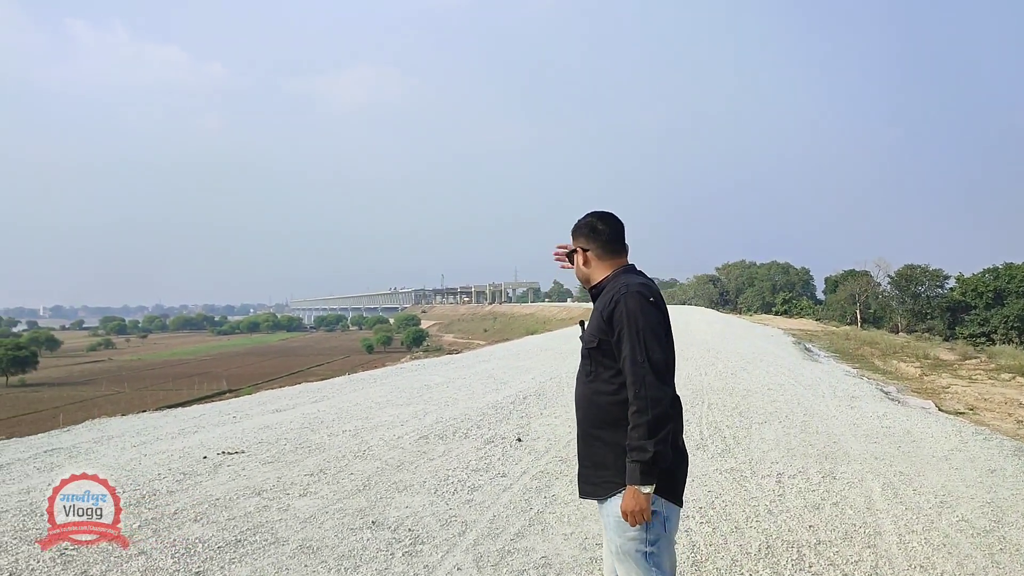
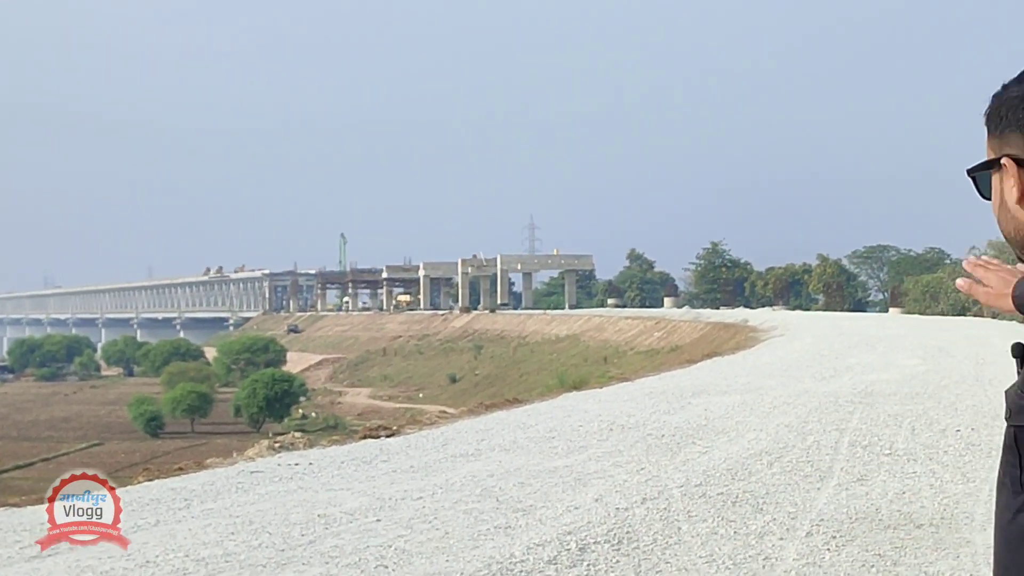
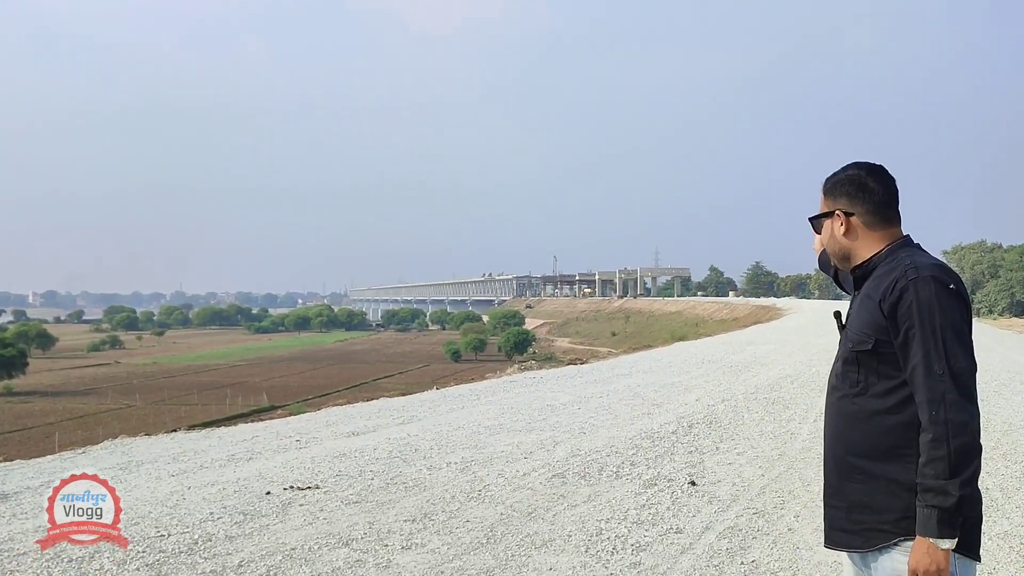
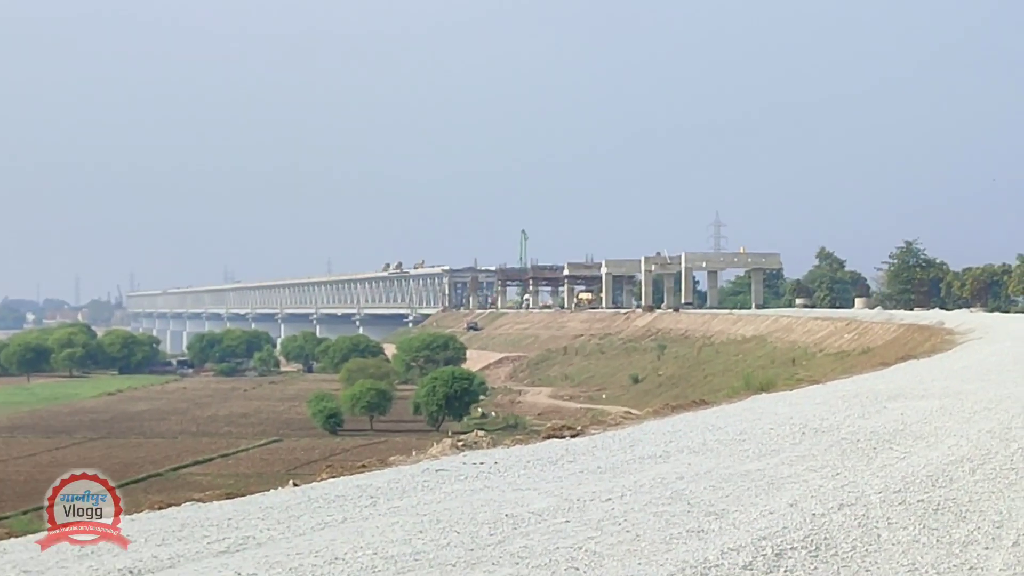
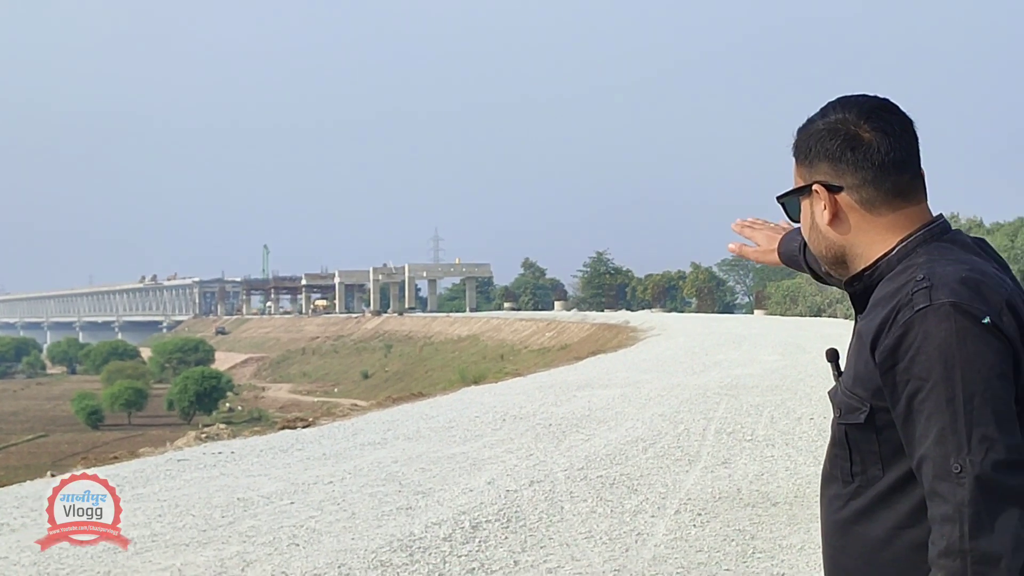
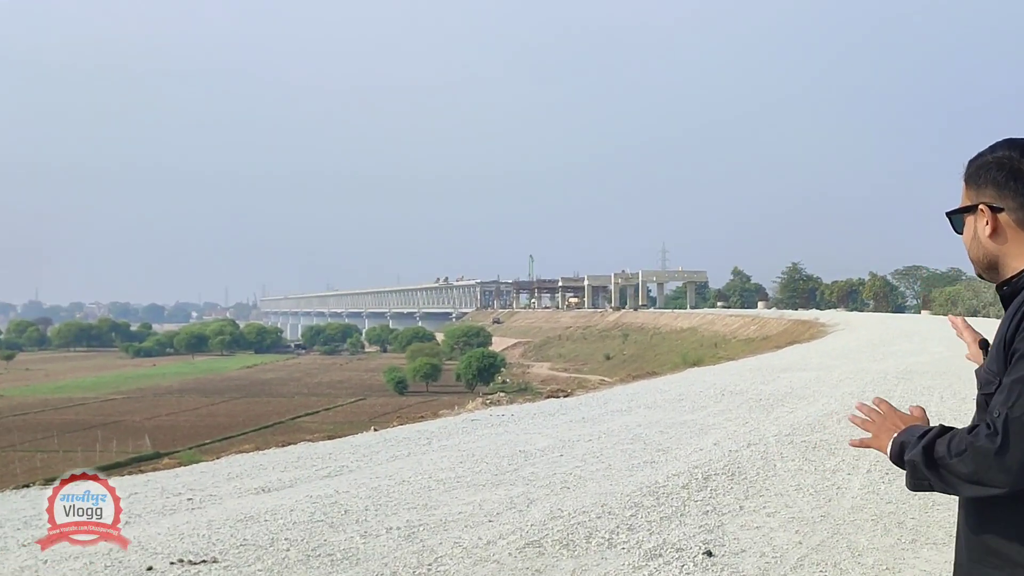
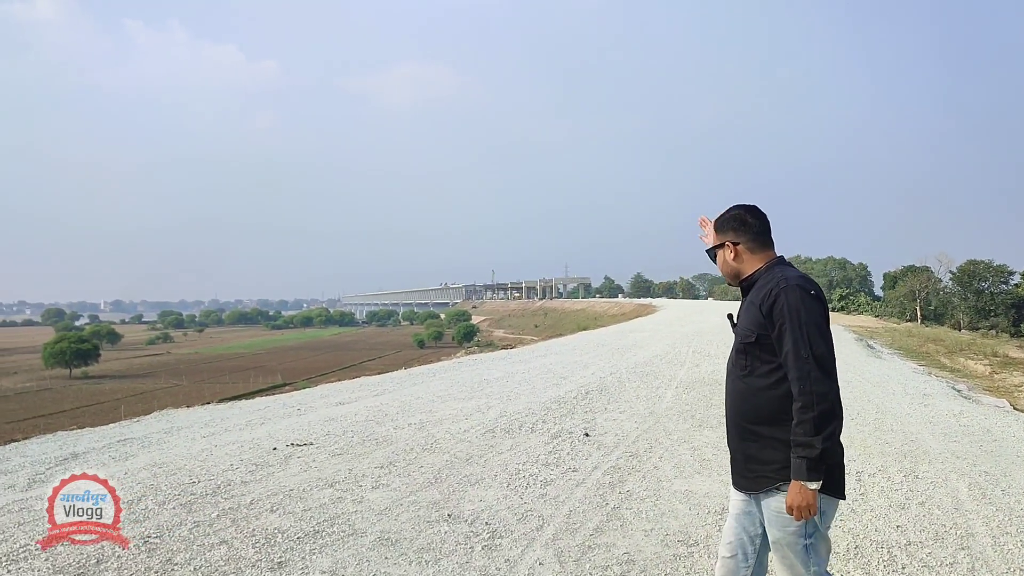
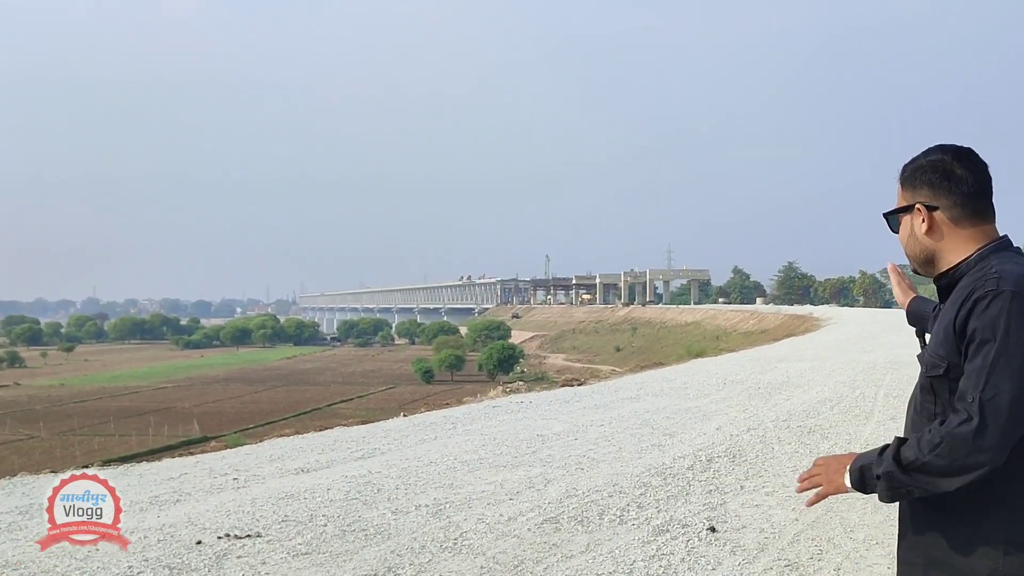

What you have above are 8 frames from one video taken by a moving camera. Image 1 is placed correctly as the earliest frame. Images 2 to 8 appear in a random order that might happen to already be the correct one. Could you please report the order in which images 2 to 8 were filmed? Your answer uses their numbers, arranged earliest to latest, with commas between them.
7, 3, 8, 6, 4, 2, 5
